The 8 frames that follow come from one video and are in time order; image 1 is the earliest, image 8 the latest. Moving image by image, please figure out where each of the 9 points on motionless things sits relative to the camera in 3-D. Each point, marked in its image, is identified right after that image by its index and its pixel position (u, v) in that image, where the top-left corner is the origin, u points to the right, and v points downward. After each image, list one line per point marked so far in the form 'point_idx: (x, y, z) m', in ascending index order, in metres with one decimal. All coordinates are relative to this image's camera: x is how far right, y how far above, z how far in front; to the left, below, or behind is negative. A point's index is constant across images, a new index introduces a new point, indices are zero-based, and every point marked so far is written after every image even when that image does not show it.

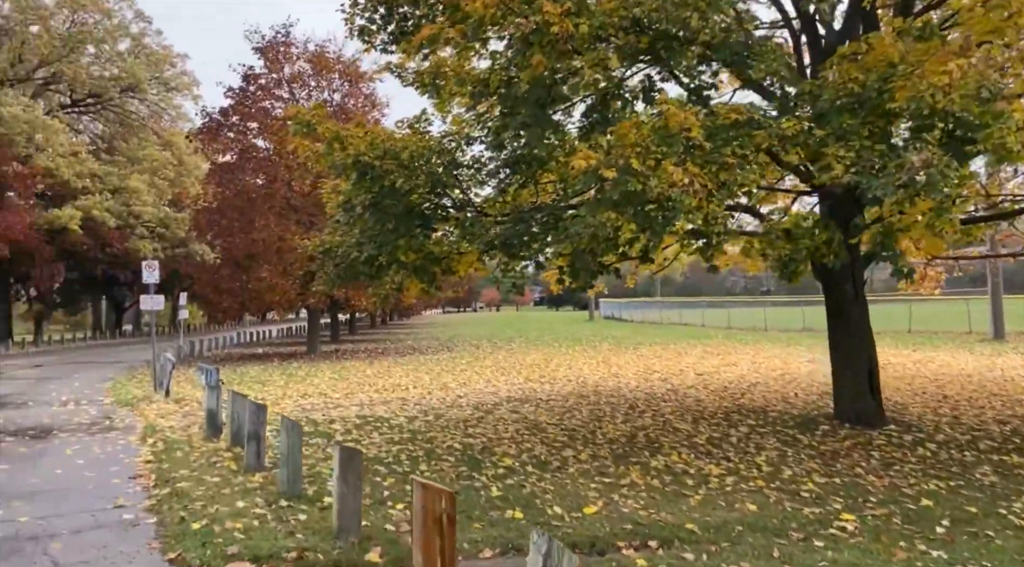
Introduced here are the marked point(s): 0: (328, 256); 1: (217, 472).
0: (-2.5, +0.4, +10.9) m
1: (-3.0, -1.9, +8.3) m
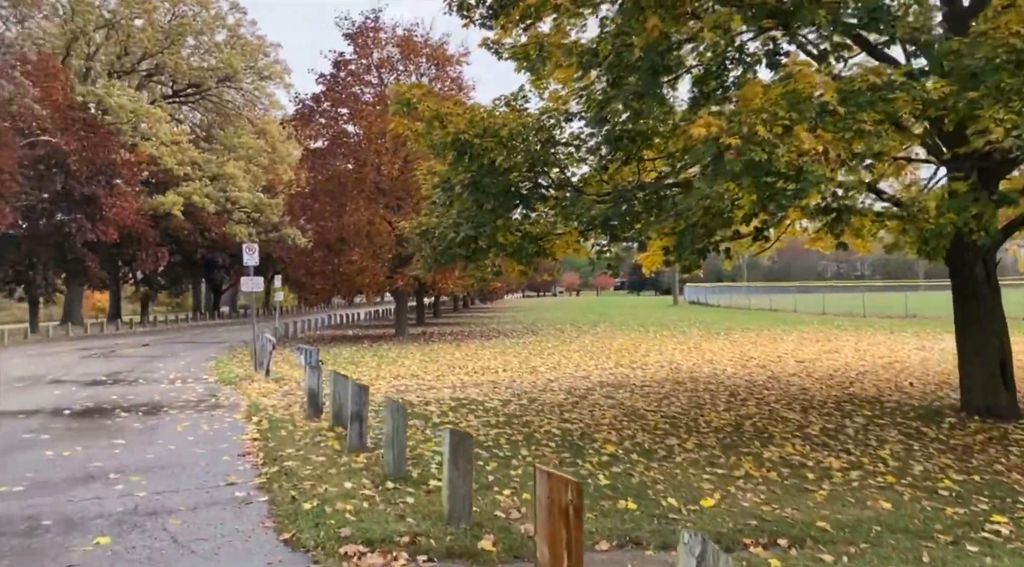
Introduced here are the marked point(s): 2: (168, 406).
0: (-1.2, +0.6, +10.9) m
1: (-1.9, -1.7, +8.4) m
2: (-5.4, -1.9, +12.9) m
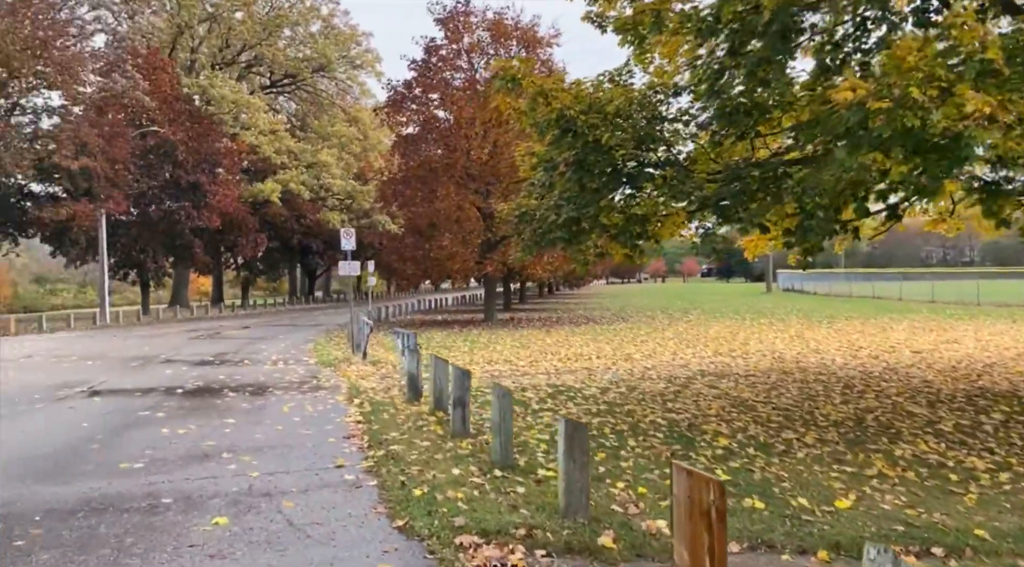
0: (+0.1, +0.8, +10.7) m
1: (-0.9, -1.6, +8.3) m
2: (-3.8, -1.7, +13.2) m
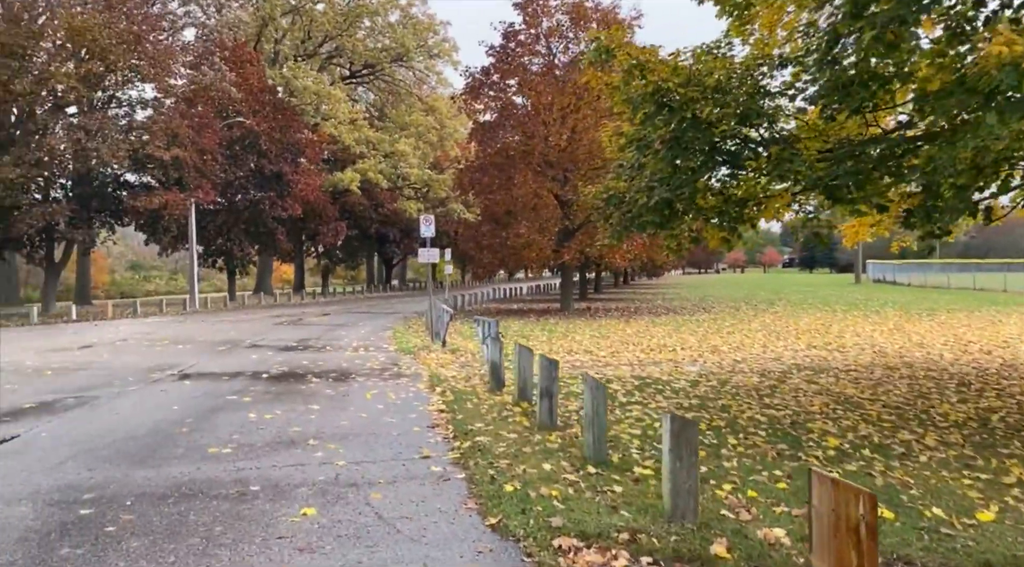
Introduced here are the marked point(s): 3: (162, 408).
0: (+1.2, +1.0, +10.3) m
1: (0.0, -1.4, +8.1) m
2: (-2.5, -1.4, +13.2) m
3: (-4.2, -1.5, +9.8) m
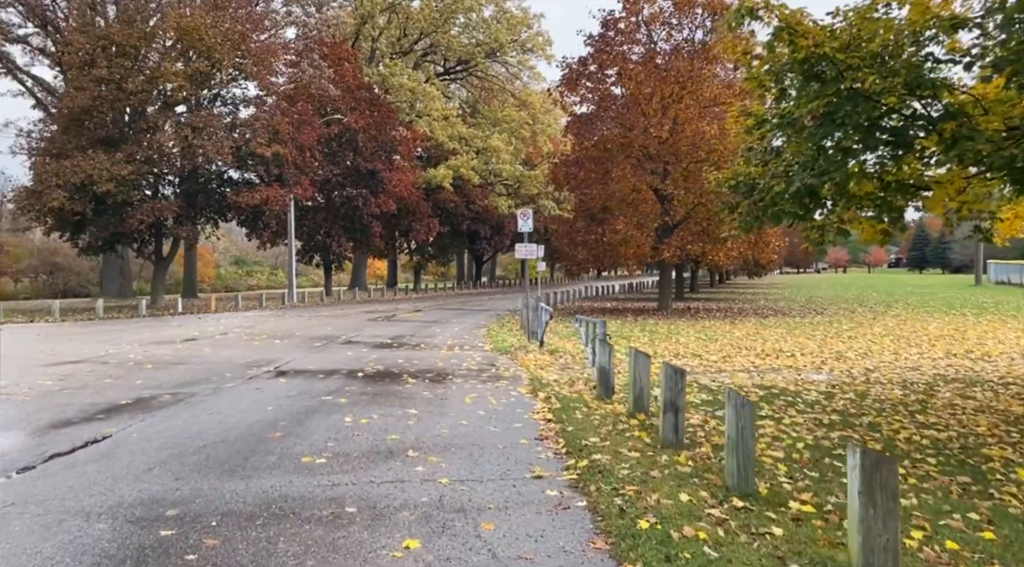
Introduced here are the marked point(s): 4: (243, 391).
0: (+2.5, +1.0, +9.3) m
1: (+1.0, -1.4, +7.2) m
2: (-0.9, -1.4, +12.6) m
3: (-2.9, -1.4, +9.4) m
4: (-3.5, -1.4, +10.7) m
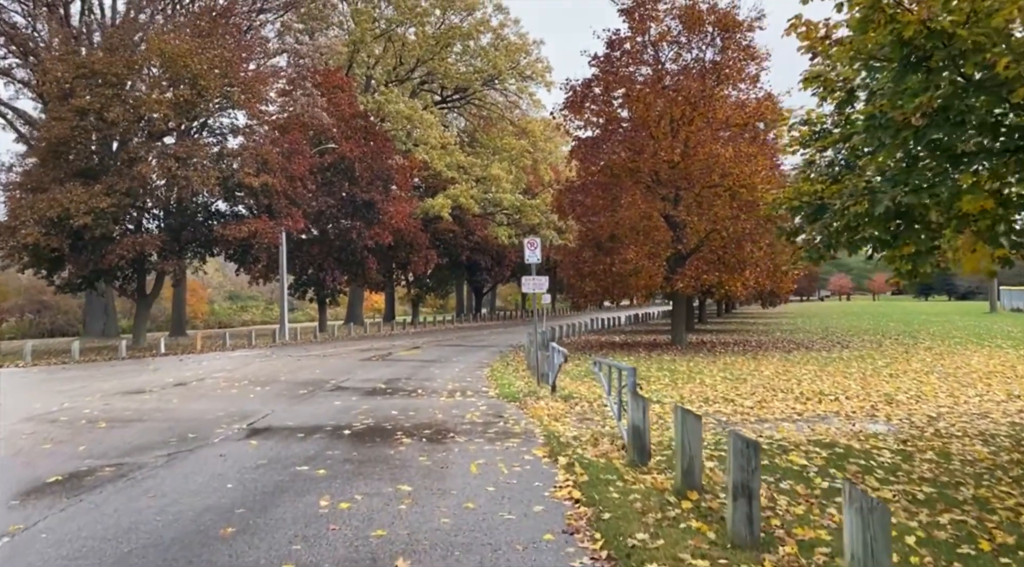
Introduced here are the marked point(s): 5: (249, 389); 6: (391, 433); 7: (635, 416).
0: (+2.7, +0.6, +7.6) m
1: (+1.2, -1.7, +5.5) m
2: (-0.7, -1.9, +10.8) m
3: (-2.8, -1.9, +7.6) m
4: (-3.3, -1.9, +9.0) m
5: (-5.1, -2.1, +16.1) m
6: (-1.6, -1.9, +10.7) m
7: (+1.2, -1.4, +8.3) m
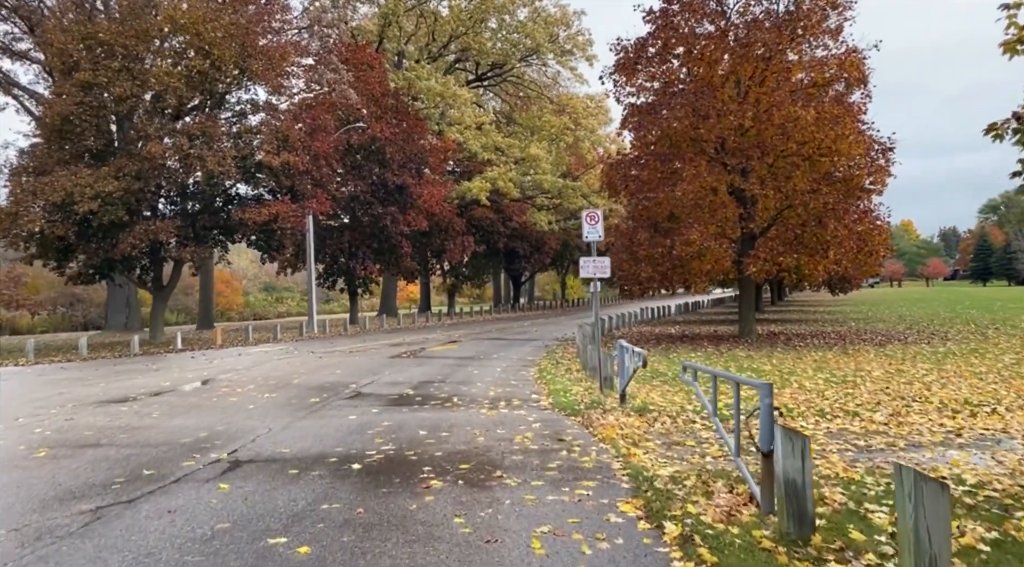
0: (+3.1, +0.8, +4.6) m
1: (+1.6, -1.6, +2.5) m
2: (-0.1, -1.7, +7.9) m
3: (-2.2, -1.7, +4.8) m
4: (-2.8, -1.8, +6.2) m
5: (-4.2, -1.8, +13.4) m
6: (-0.9, -1.8, +7.8) m
7: (+1.8, -1.2, +5.3) m
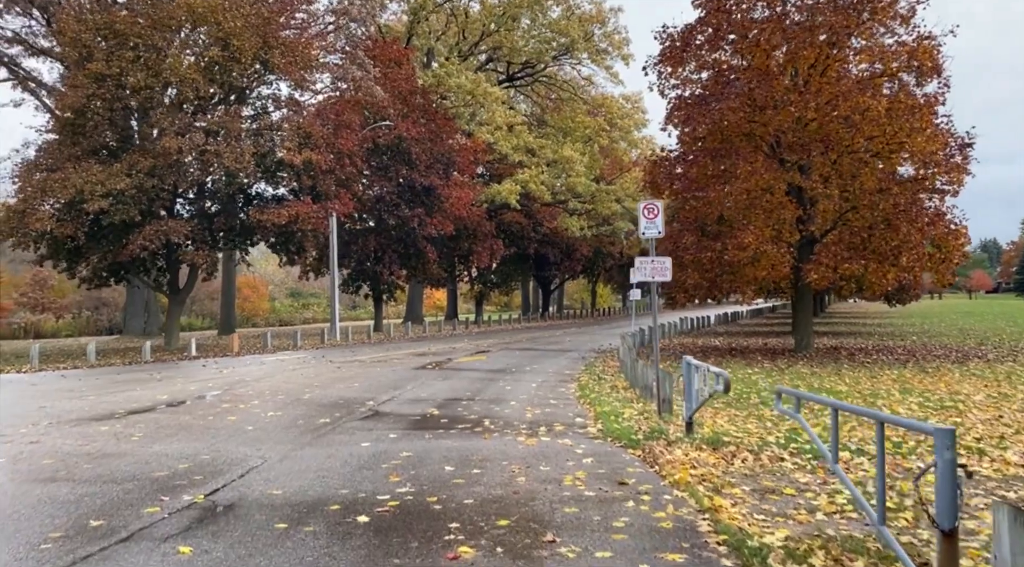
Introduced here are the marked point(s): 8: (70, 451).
0: (+3.5, +0.8, +2.6) m
1: (+1.8, -1.5, +0.6) m
2: (+0.3, -1.7, +6.1) m
3: (-2.0, -1.7, +3.1) m
4: (-2.4, -1.7, +4.4) m
5: (-3.7, -1.9, +11.7) m
6: (-0.5, -1.7, +6.0) m
7: (+2.1, -1.2, +3.4) m
8: (-4.8, -1.8, +9.1) m
